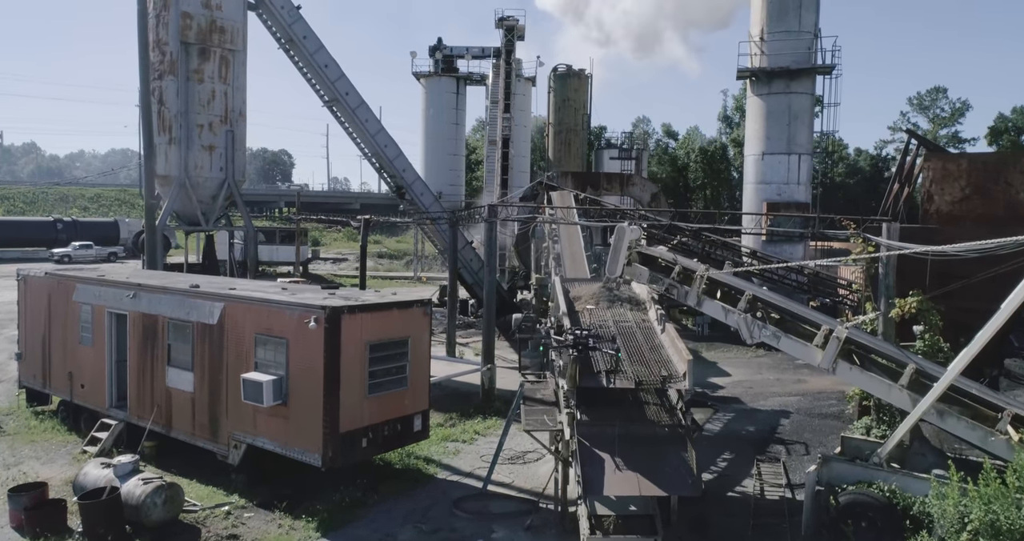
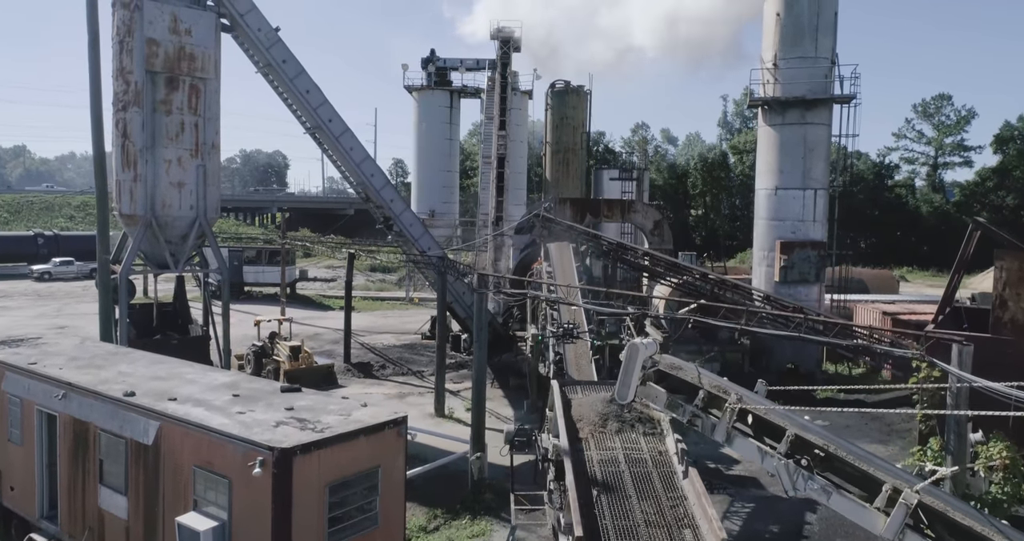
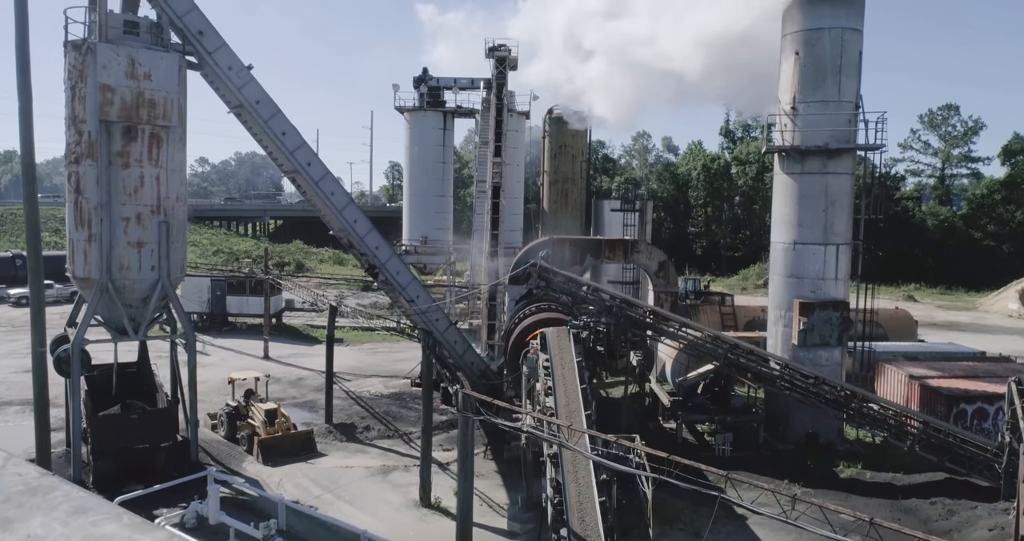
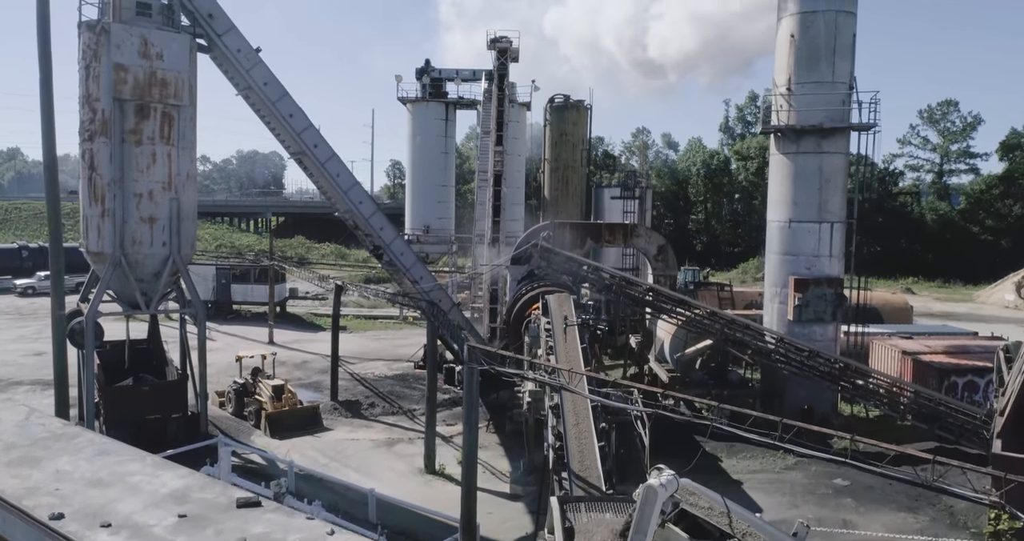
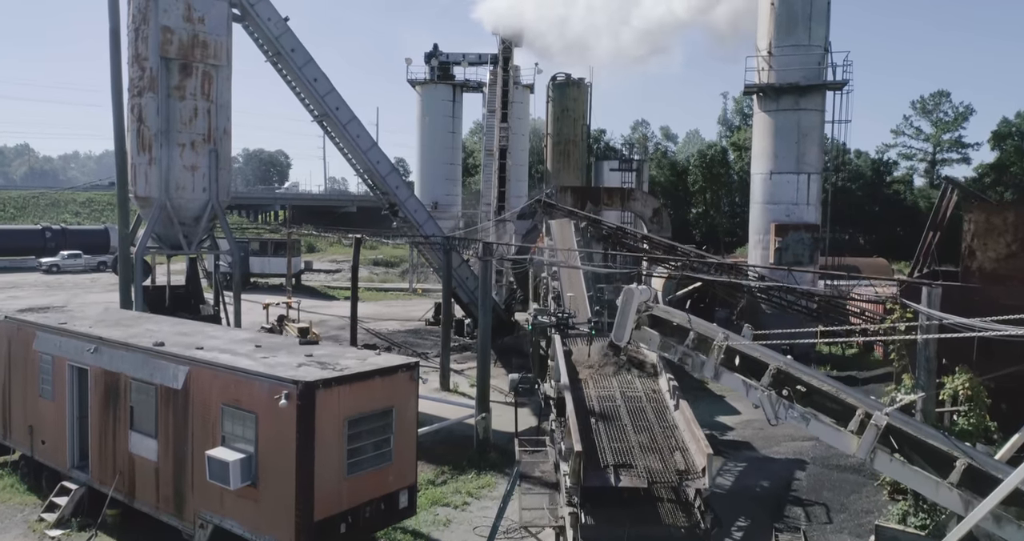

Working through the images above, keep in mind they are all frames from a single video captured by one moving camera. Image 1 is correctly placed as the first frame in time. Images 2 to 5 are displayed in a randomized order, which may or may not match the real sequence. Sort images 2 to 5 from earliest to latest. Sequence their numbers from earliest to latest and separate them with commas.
5, 2, 4, 3
